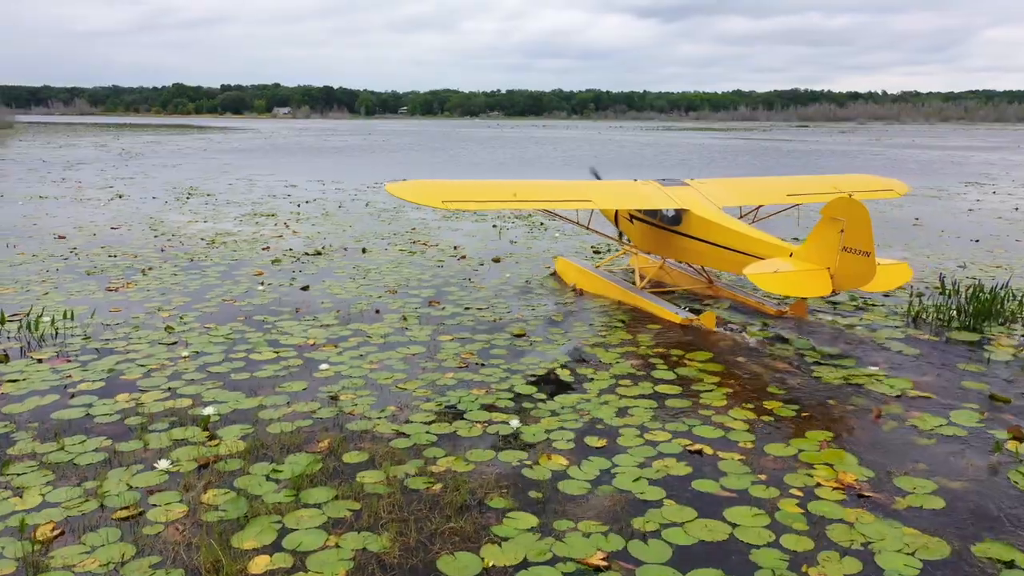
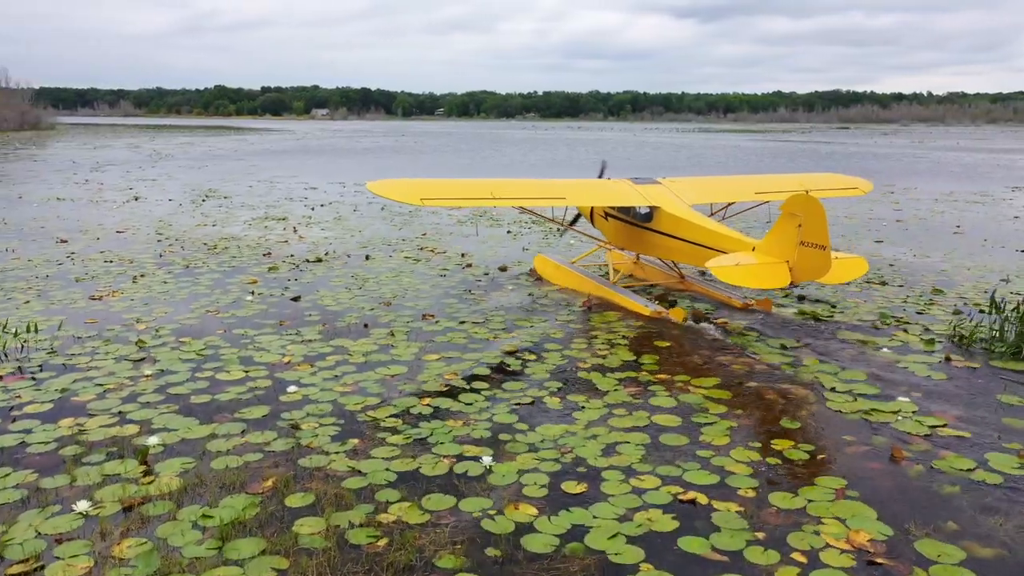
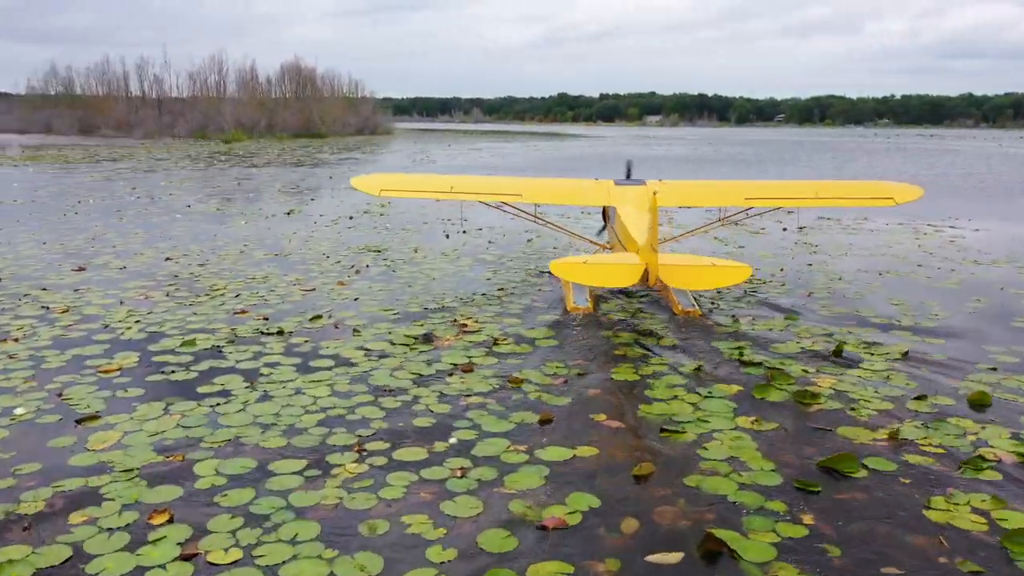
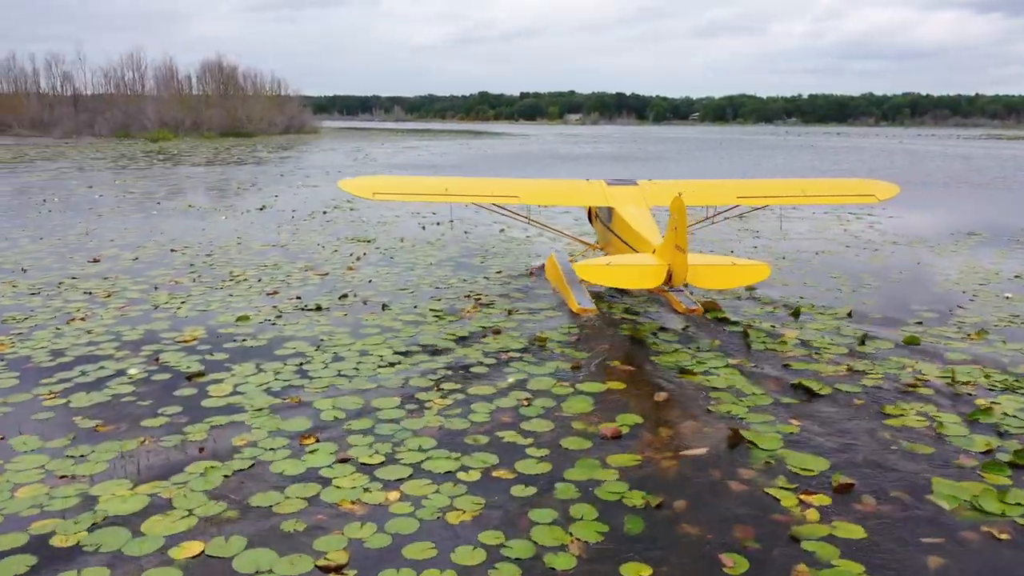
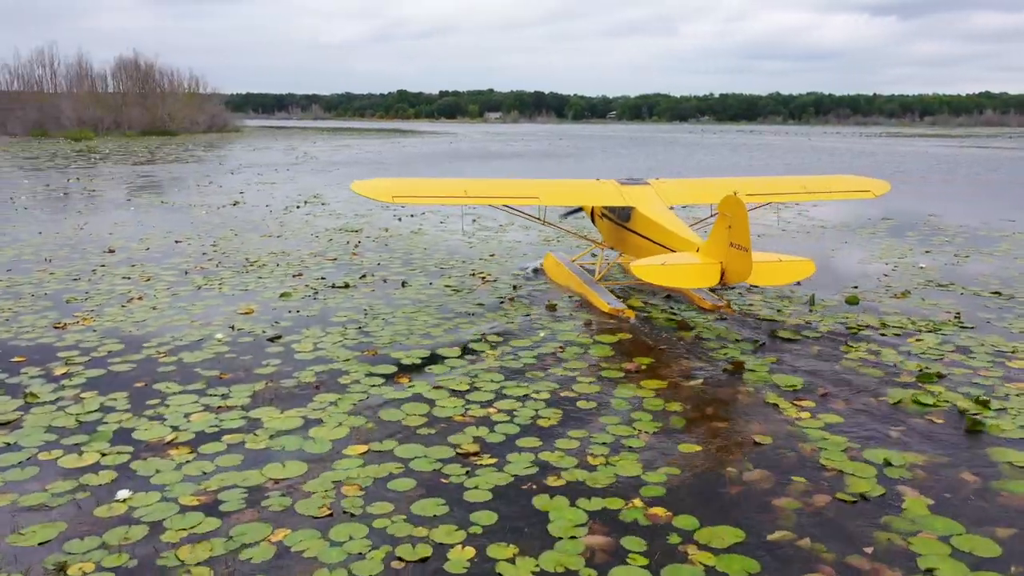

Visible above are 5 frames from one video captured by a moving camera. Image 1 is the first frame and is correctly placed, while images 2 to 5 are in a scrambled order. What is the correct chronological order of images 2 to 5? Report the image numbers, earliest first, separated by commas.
2, 5, 4, 3
